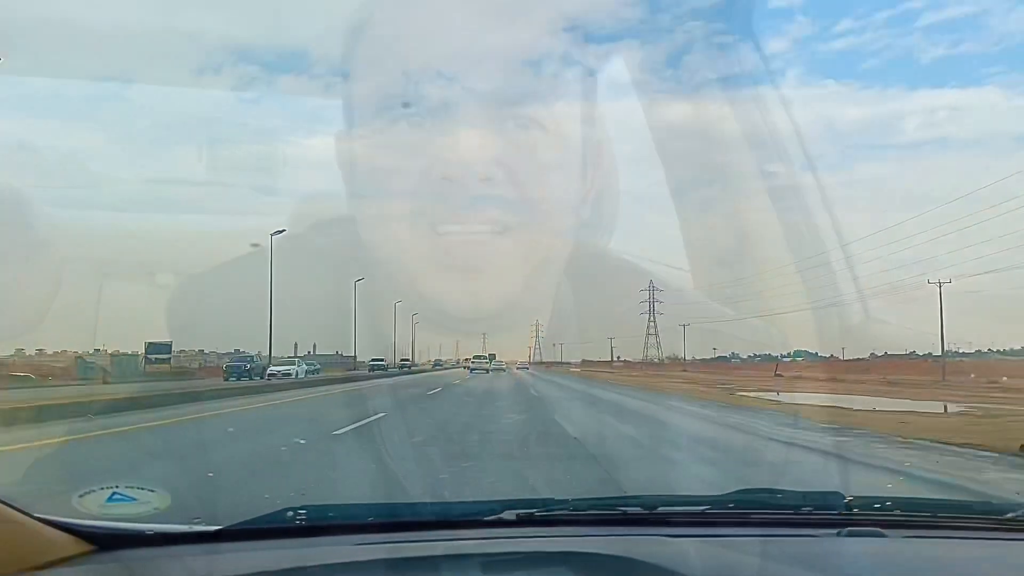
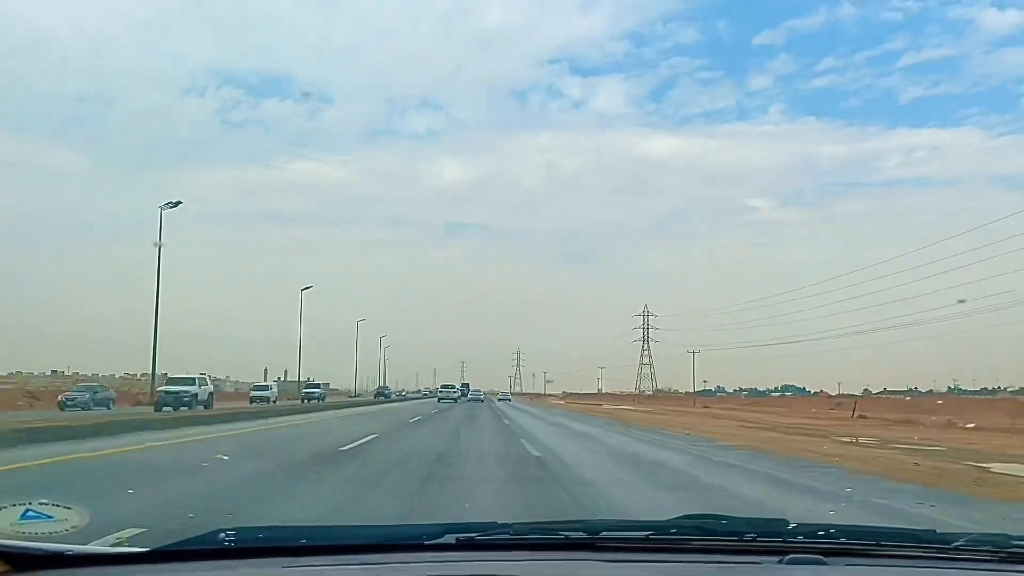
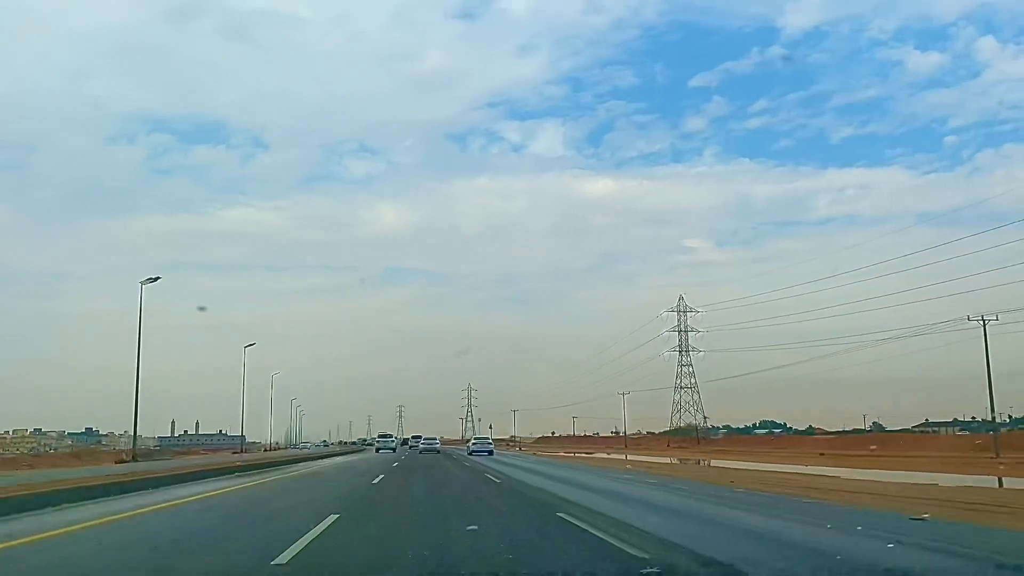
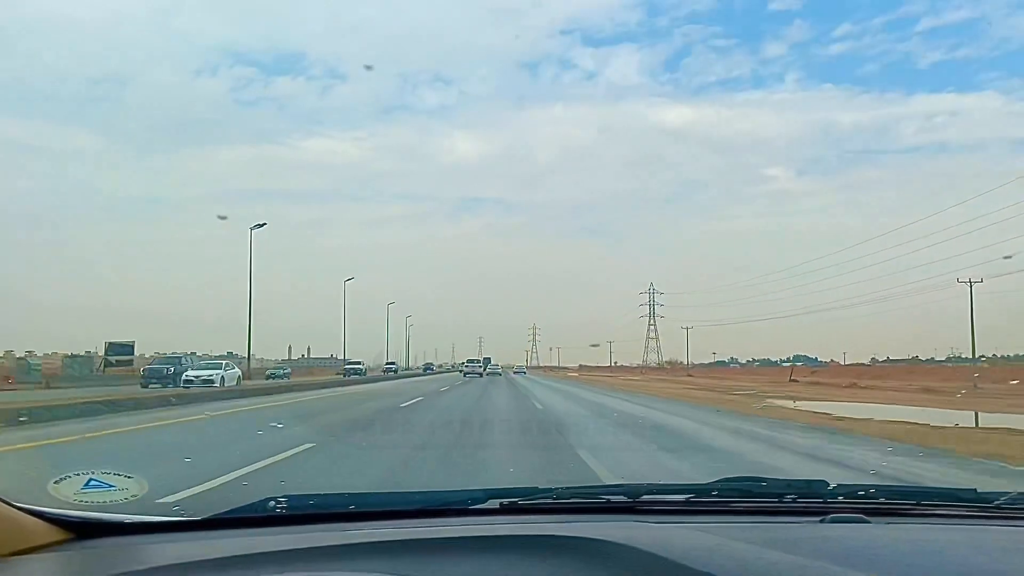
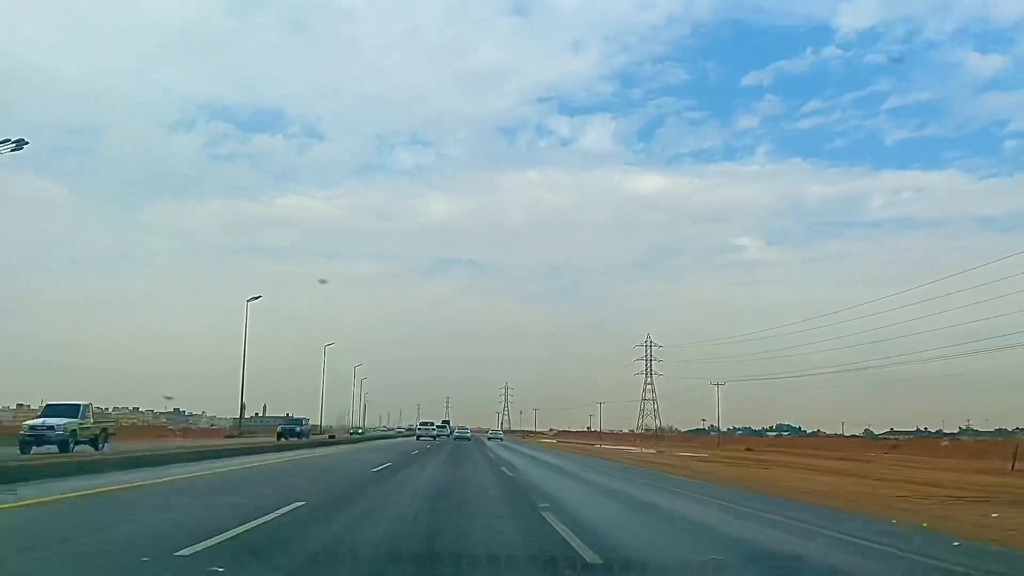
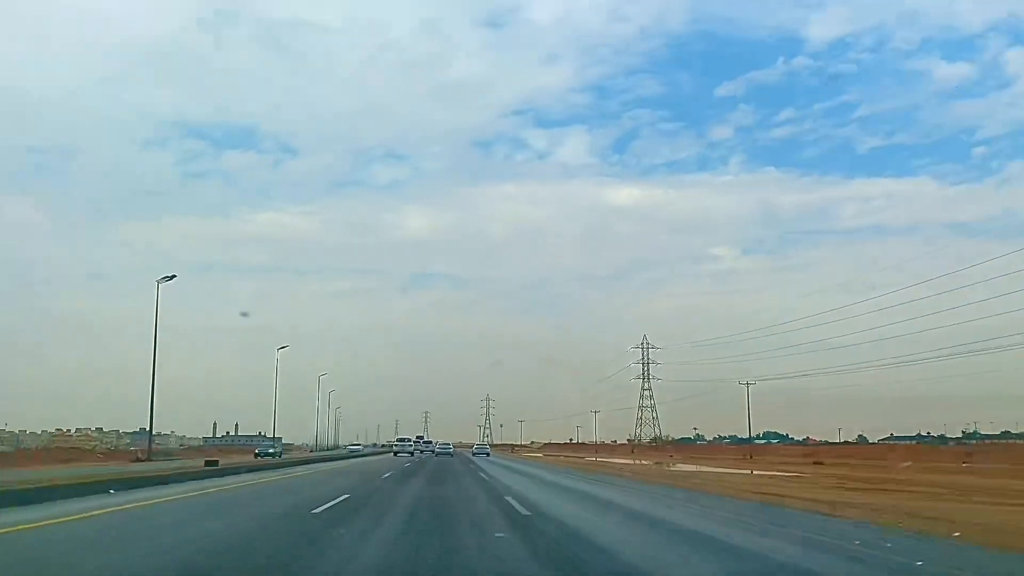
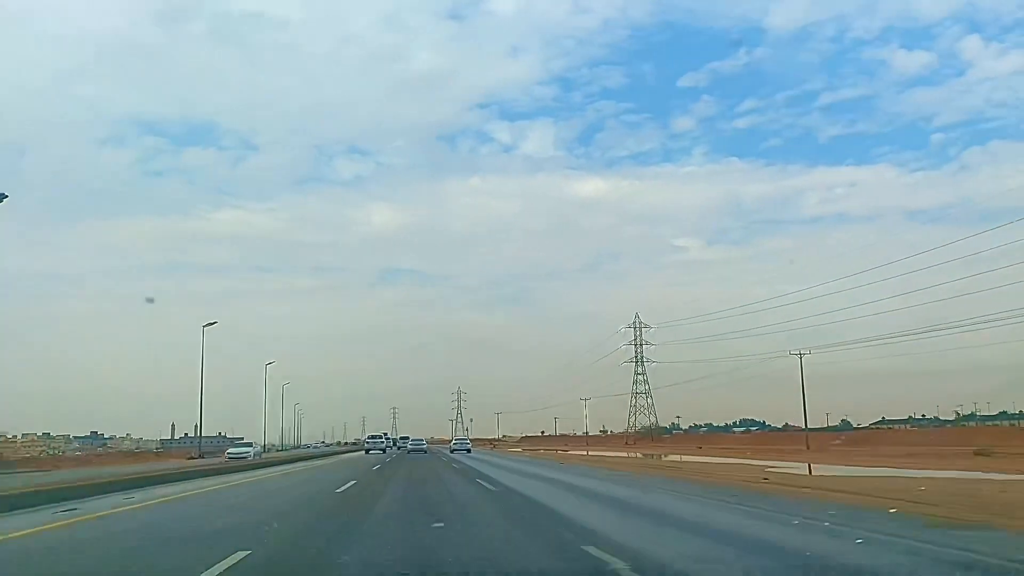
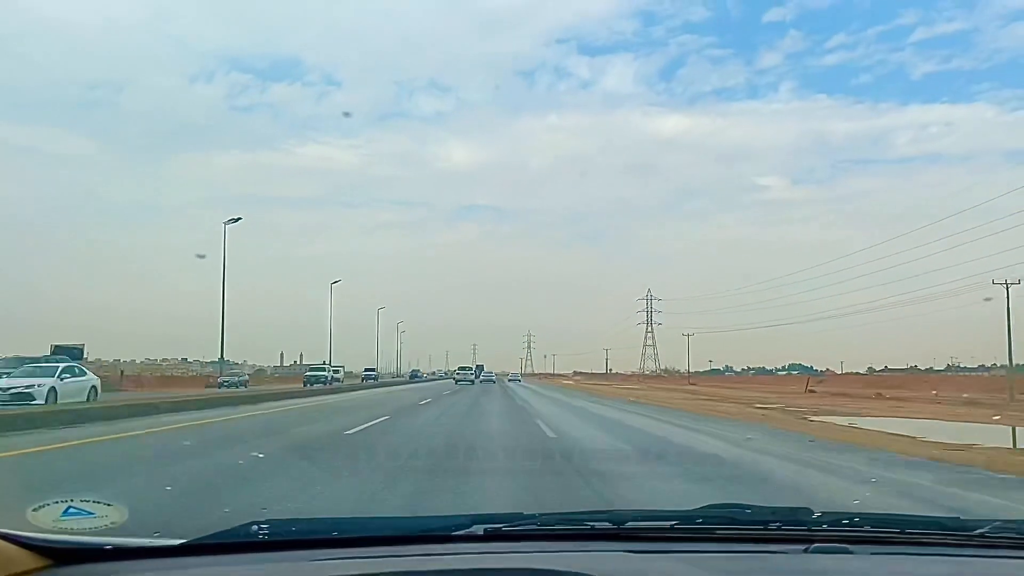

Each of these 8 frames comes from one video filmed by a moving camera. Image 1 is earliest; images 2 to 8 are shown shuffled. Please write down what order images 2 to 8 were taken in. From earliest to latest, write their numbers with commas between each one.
4, 8, 2, 5, 6, 7, 3
